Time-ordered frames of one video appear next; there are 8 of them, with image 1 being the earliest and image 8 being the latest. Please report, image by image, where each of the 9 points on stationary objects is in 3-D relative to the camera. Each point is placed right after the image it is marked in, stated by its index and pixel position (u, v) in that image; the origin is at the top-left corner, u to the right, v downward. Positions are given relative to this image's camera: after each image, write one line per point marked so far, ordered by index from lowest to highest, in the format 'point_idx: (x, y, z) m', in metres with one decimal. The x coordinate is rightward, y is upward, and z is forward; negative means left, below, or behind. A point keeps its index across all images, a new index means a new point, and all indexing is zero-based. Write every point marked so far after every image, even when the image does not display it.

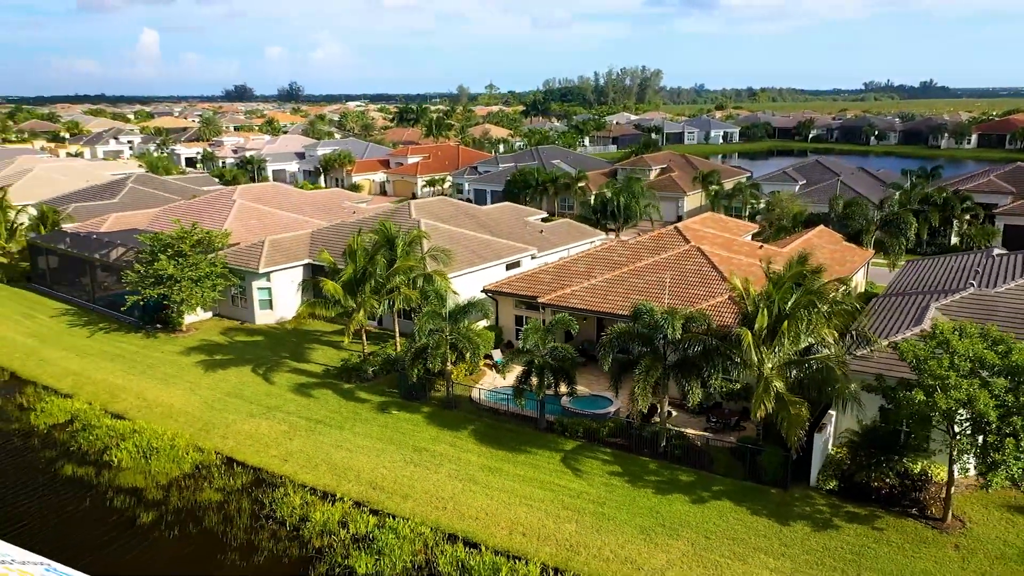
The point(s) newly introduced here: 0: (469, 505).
0: (-0.8, -4.0, +15.1) m
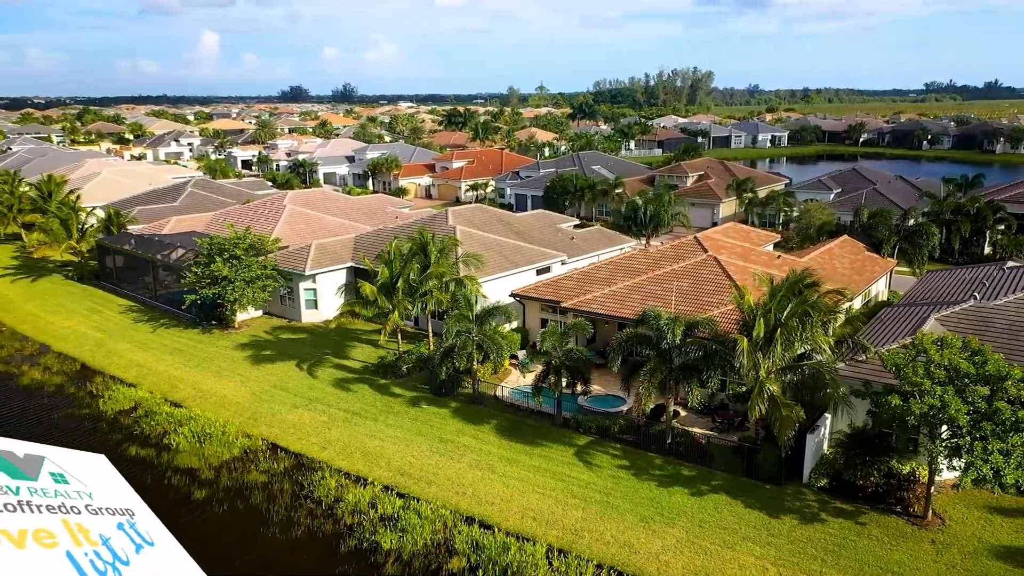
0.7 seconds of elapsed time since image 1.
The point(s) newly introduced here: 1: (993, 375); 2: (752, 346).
0: (-0.5, -4.1, +16.6) m
1: (+8.0, -1.5, +13.8) m
2: (+4.7, -1.1, +15.9) m
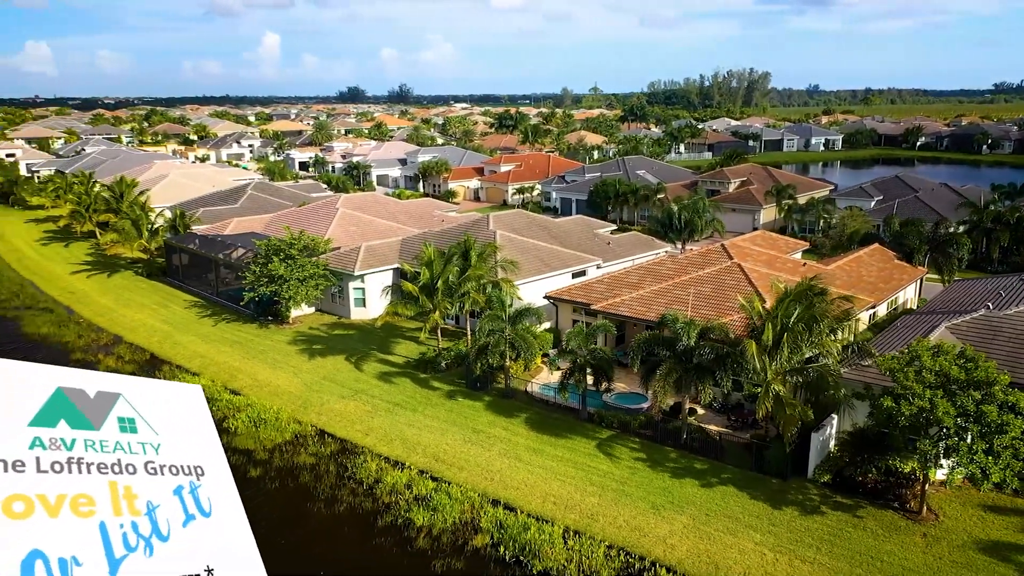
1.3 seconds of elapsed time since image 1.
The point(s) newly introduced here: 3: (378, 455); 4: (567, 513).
0: (0.0, -4.2, +18.1) m
1: (+8.4, -1.7, +14.7) m
2: (+5.2, -1.3, +17.0) m
3: (-3.2, -4.0, +19.4) m
4: (+1.1, -4.6, +16.5) m
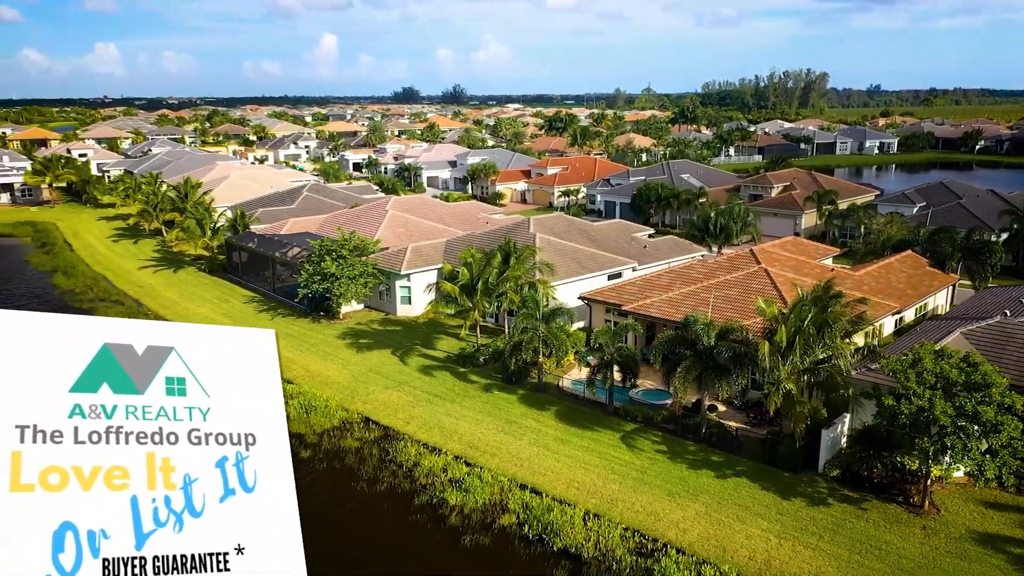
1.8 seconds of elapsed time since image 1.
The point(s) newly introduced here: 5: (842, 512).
0: (+0.7, -4.2, +19.5) m
1: (+8.9, -1.8, +15.6) m
2: (+5.8, -1.4, +18.1) m
3: (-2.4, -3.9, +20.9) m
4: (+1.7, -4.6, +17.9) m
5: (+6.8, -4.6, +16.8) m
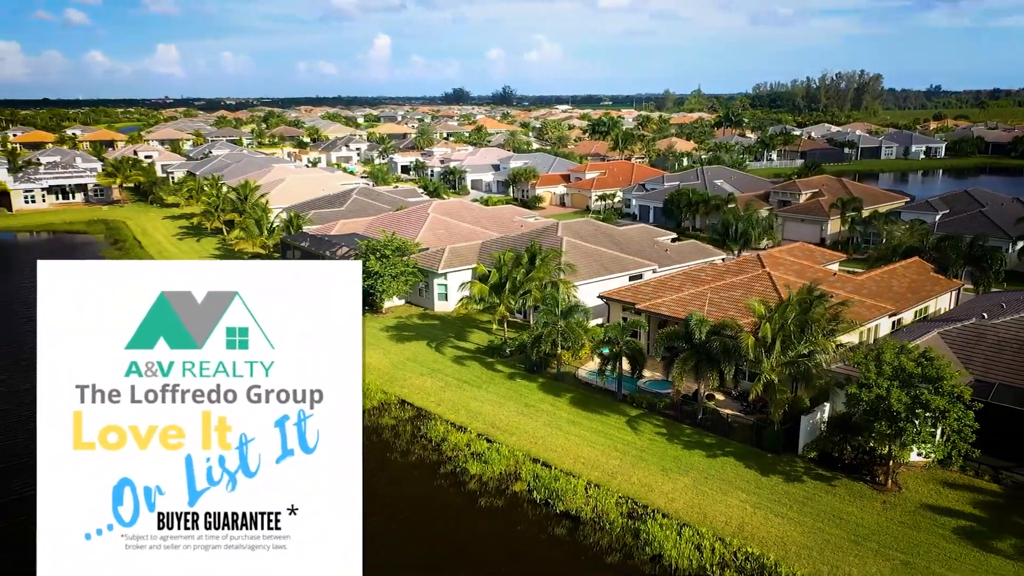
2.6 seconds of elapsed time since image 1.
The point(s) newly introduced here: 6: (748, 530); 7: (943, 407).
0: (+1.1, -4.2, +22.1) m
1: (+9.1, -1.9, +17.7) m
2: (+6.2, -1.4, +20.4) m
3: (-1.9, -3.8, +23.7) m
4: (+2.0, -4.6, +20.4) m
5: (+7.0, -4.7, +19.0) m
6: (+5.1, -5.2, +17.6) m
7: (+9.1, -2.5, +17.3) m
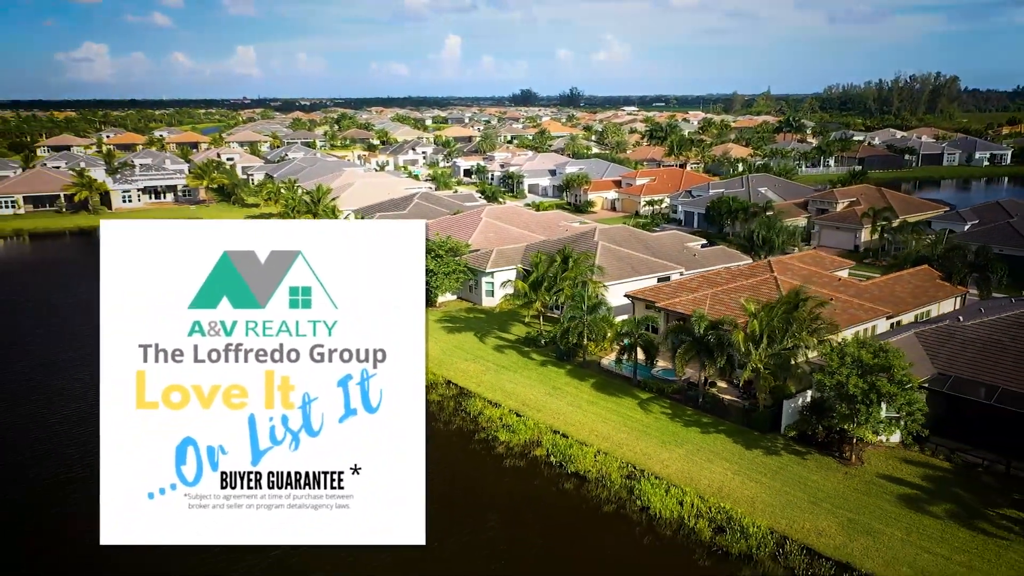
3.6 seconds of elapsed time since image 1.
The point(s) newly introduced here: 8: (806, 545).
0: (+1.9, -4.1, +25.9) m
1: (+9.5, -2.0, +20.9) m
2: (+6.9, -1.5, +23.8) m
3: (-1.0, -3.7, +27.7) m
4: (+2.7, -4.6, +24.1) m
5: (+7.6, -4.7, +22.4) m
6: (+5.5, -5.2, +21.1) m
7: (+9.6, -2.6, +20.5) m
8: (+6.7, -5.9, +18.5) m
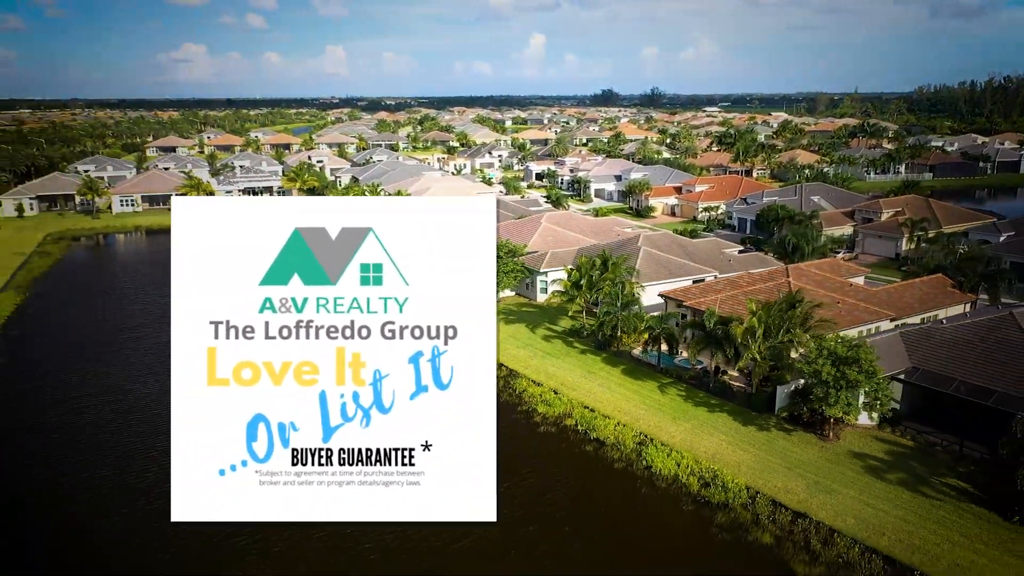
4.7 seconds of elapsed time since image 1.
0: (+3.4, -4.1, +30.7) m
1: (+10.5, -2.1, +25.0) m
2: (+8.1, -1.5, +28.1) m
3: (+0.7, -3.6, +32.8) m
4: (+3.9, -4.5, +28.9) m
5: (+8.6, -4.8, +26.6) m
6: (+6.5, -5.3, +25.6) m
7: (+10.5, -2.8, +24.6) m
8: (+7.4, -5.9, +22.9) m
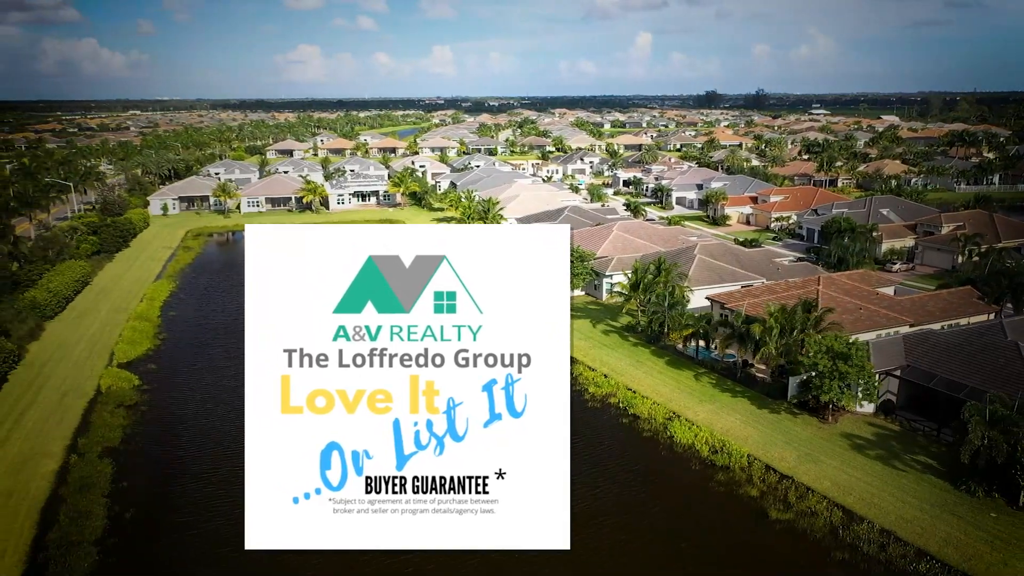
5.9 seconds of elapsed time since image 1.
0: (+5.9, -4.2, +36.5) m
1: (+12.3, -2.4, +29.9) m
2: (+10.4, -1.8, +33.3) m
3: (+3.5, -3.7, +38.9) m
4: (+6.2, -4.6, +34.6) m
5: (+10.6, -5.0, +31.8) m
6: (+8.3, -5.5, +31.0) m
7: (+12.3, -3.0, +29.5) m
8: (+8.9, -6.1, +28.3) m
